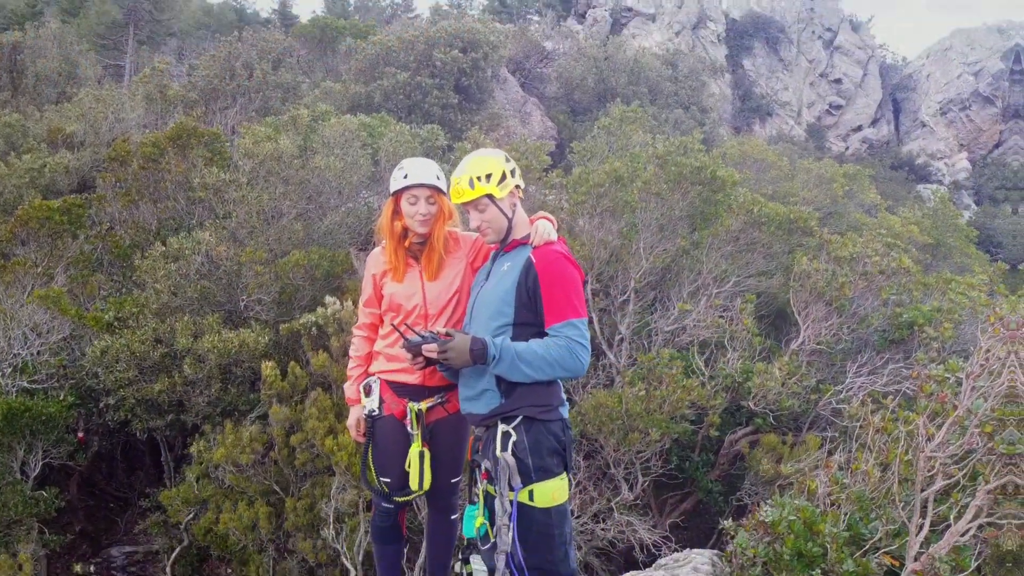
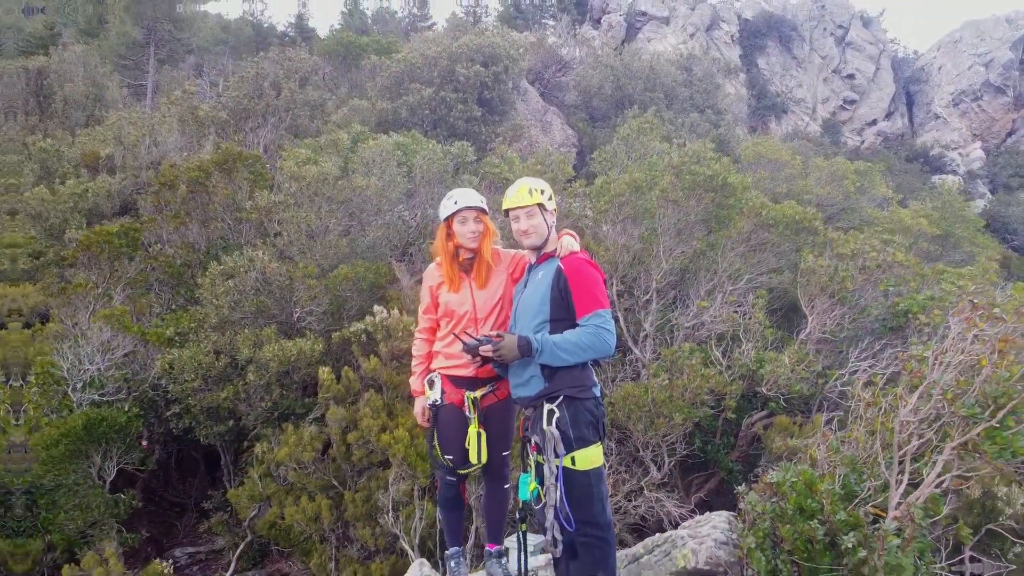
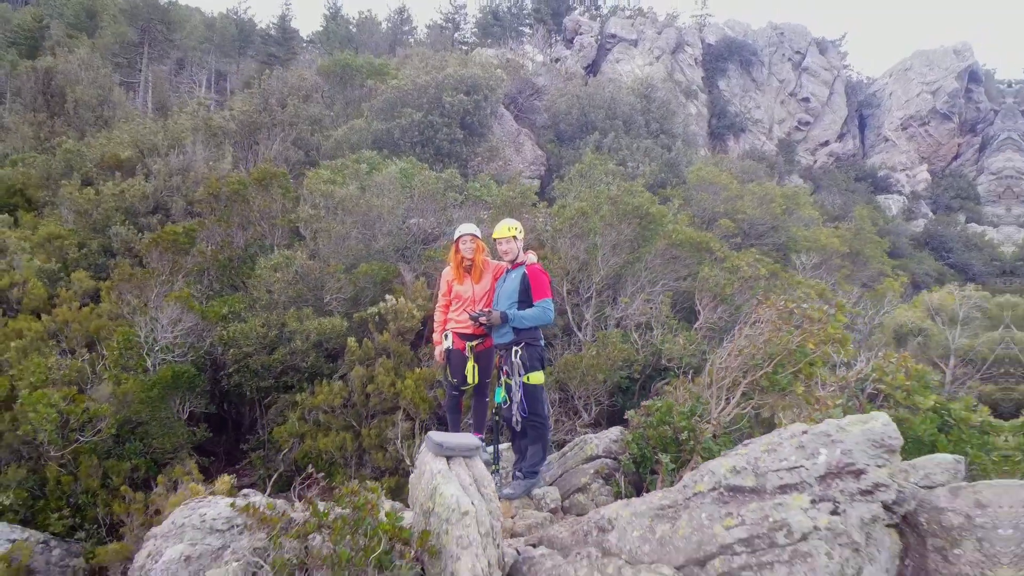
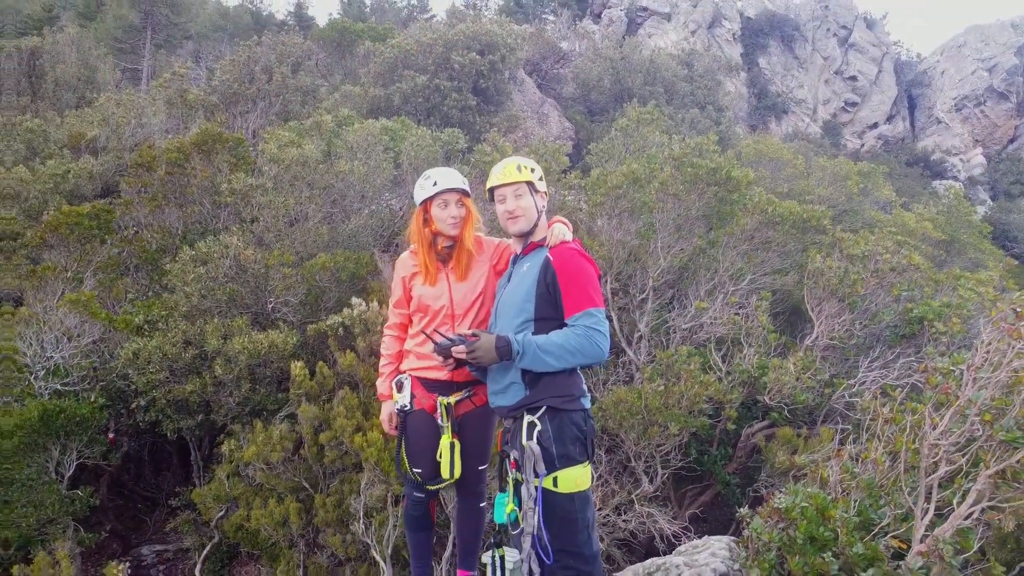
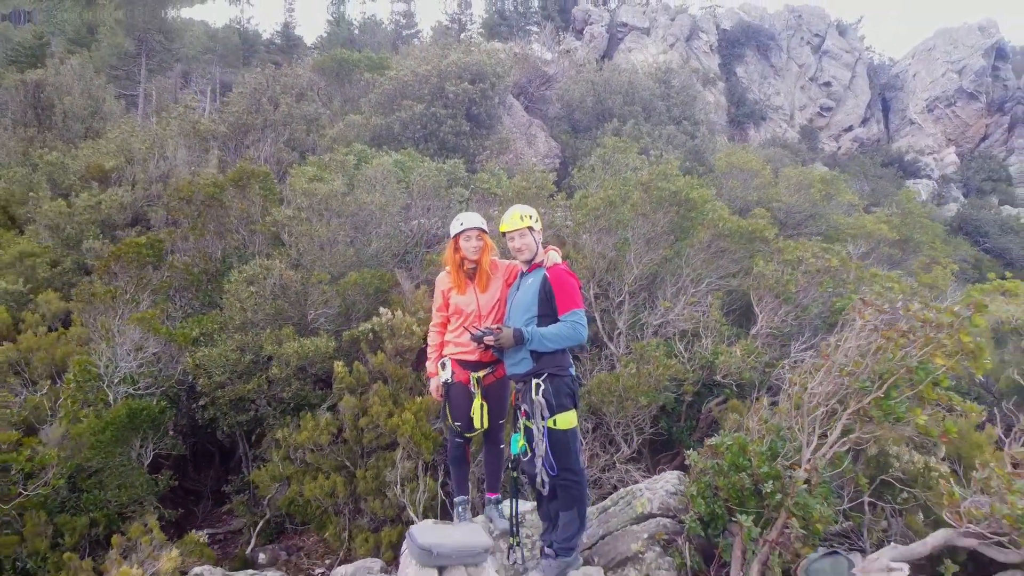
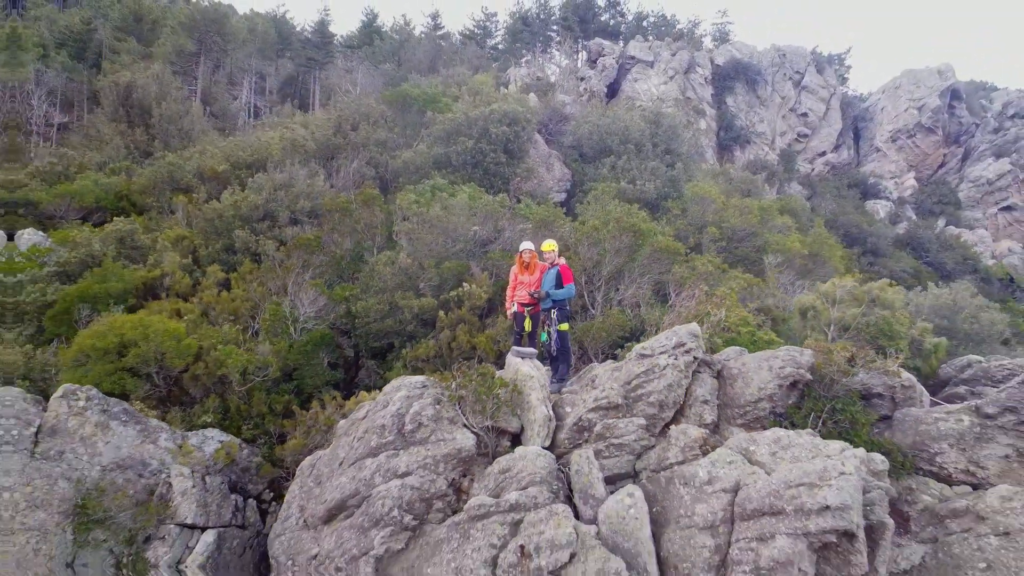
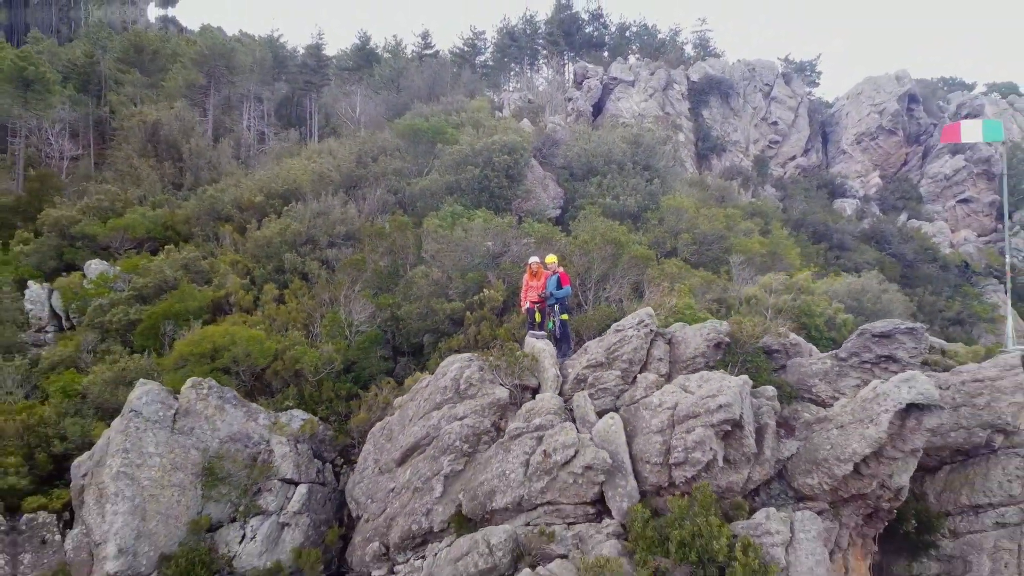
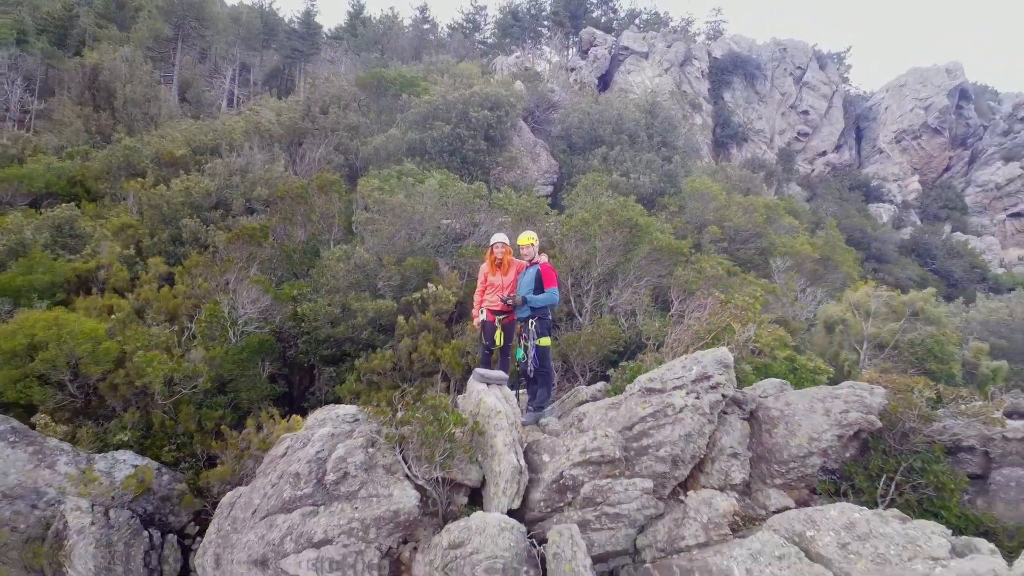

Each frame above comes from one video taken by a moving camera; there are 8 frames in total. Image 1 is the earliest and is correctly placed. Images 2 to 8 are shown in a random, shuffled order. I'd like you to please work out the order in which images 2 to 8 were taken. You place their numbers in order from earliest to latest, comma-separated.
4, 2, 5, 3, 8, 6, 7
